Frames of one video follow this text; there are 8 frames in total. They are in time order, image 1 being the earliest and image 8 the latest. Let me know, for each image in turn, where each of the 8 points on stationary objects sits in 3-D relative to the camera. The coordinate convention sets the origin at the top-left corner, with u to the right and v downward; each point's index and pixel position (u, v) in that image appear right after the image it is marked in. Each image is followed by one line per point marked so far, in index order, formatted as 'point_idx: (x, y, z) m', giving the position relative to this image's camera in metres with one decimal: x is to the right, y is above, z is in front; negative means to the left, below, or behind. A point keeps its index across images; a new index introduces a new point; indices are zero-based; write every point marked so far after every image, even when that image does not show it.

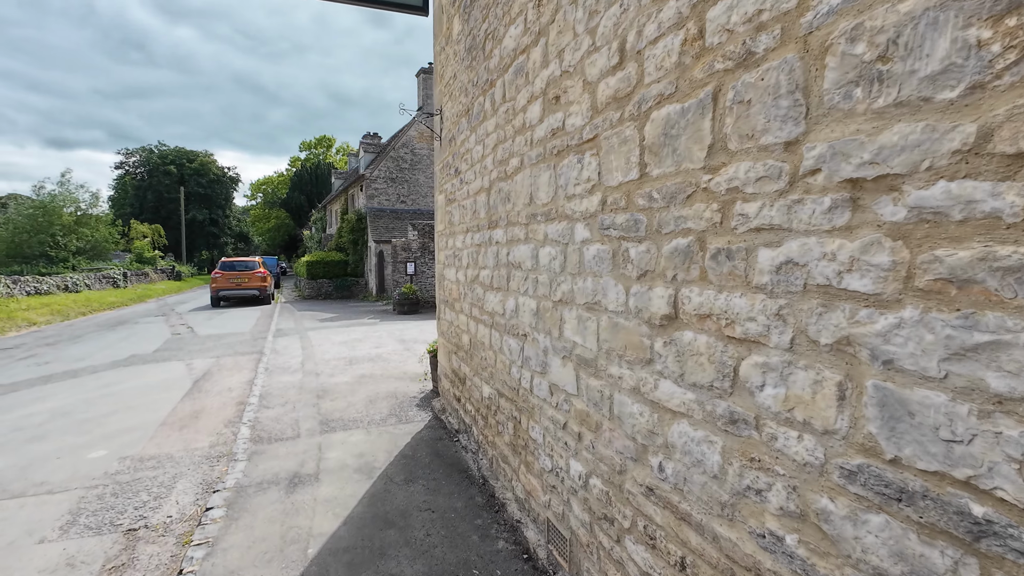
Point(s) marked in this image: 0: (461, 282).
0: (-0.4, 0.0, +4.2) m
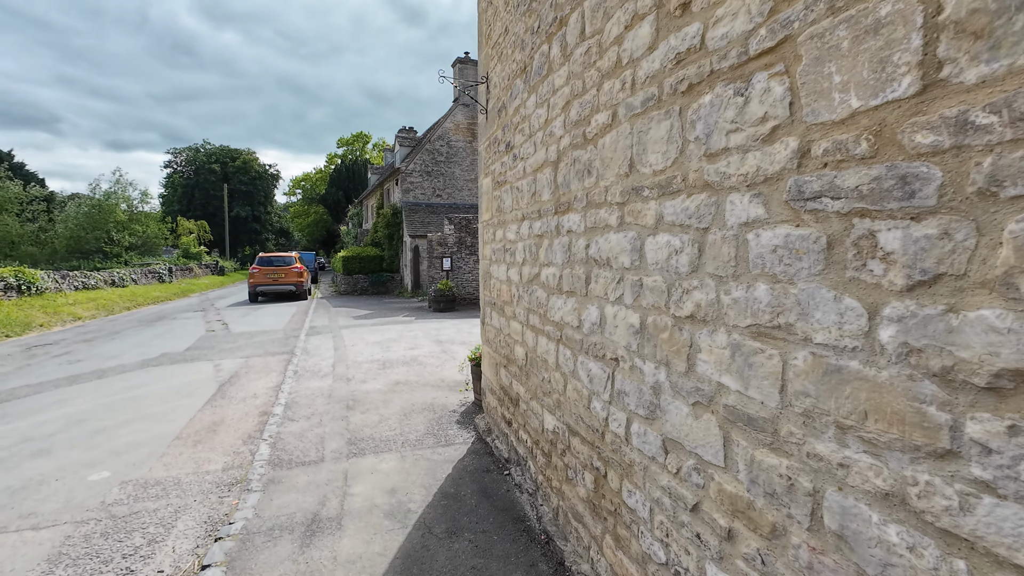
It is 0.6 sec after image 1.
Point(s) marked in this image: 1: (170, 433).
0: (0.0, 0.0, +3.4) m
1: (-3.4, -1.4, +4.8) m
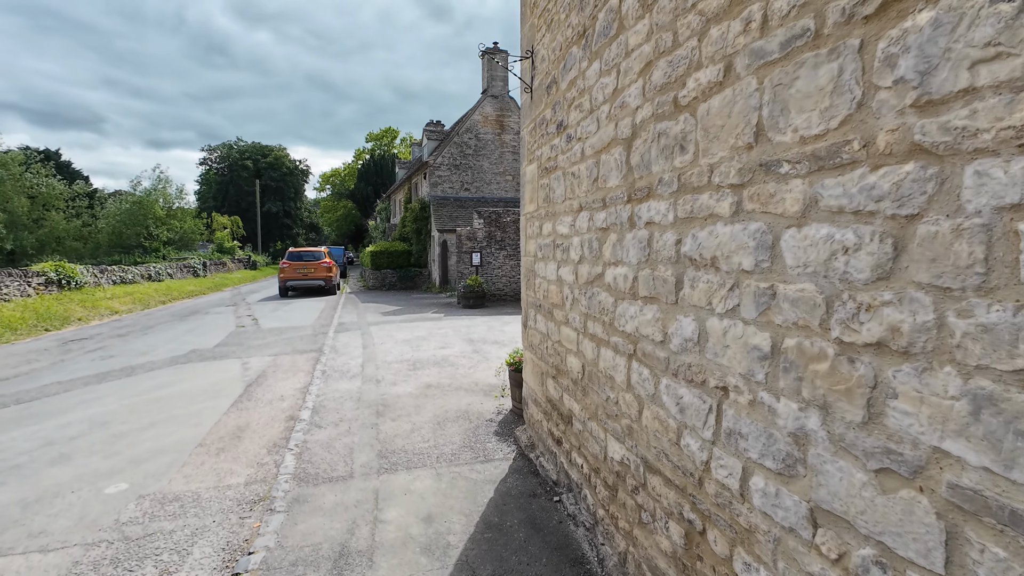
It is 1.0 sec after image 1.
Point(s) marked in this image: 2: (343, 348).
0: (+0.3, 0.0, +3.0) m
1: (-3.0, -1.4, +4.6) m
2: (-3.0, -1.1, +8.7) m
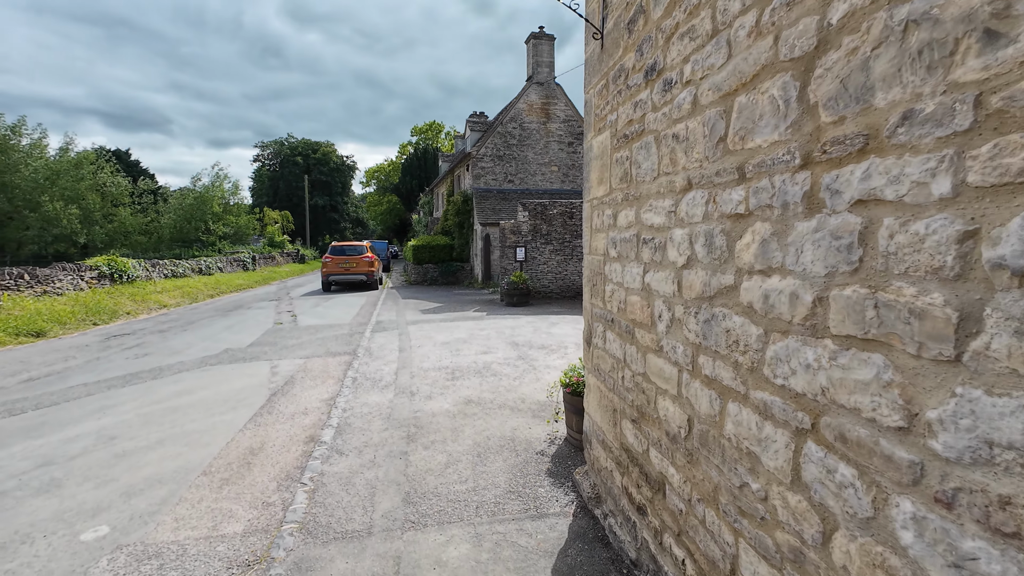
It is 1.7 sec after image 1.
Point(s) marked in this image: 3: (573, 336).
0: (+0.6, 0.0, +2.1) m
1: (-2.6, -1.4, +4.0) m
2: (-2.2, -1.0, +8.1) m
3: (+1.0, -0.9, +8.8) m
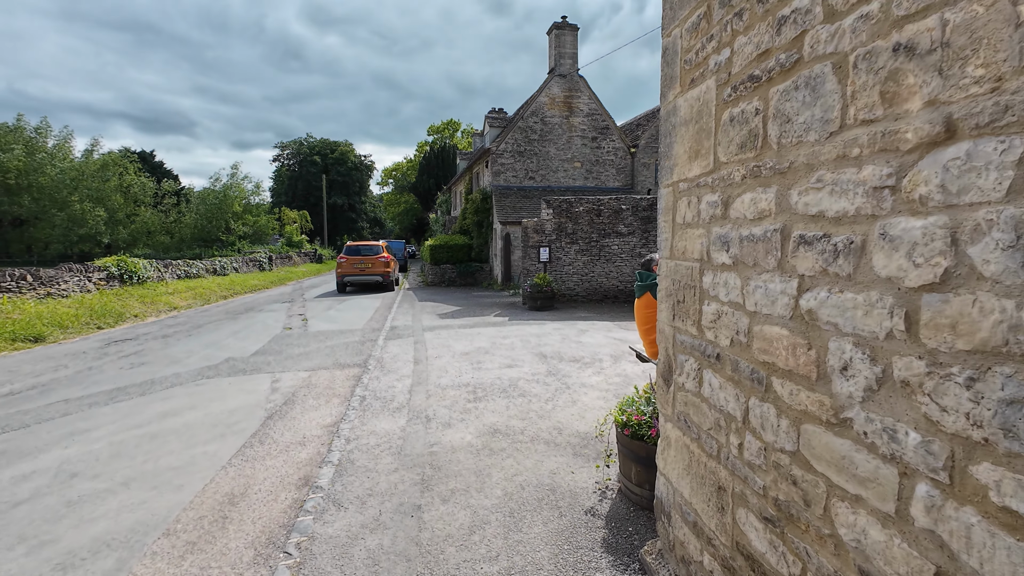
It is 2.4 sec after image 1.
0: (+0.8, -0.1, +1.2) m
1: (-2.3, -1.5, +3.2) m
2: (-1.8, -1.1, +7.3) m
3: (+1.5, -1.0, +7.9) m
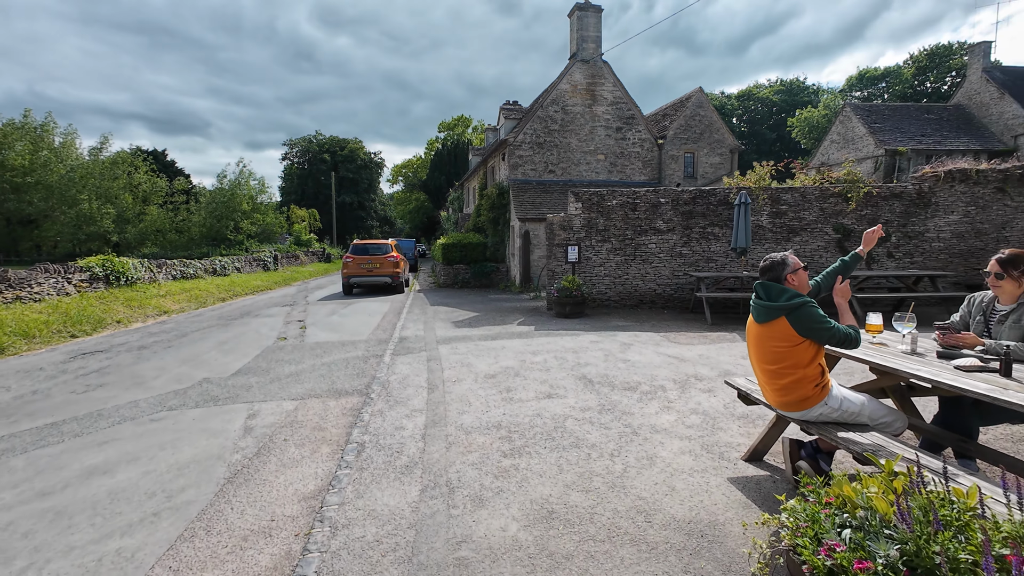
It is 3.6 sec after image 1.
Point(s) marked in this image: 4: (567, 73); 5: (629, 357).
0: (+1.2, -0.2, -0.3) m
1: (-1.9, -1.6, +1.7) m
2: (-1.4, -1.2, +5.9) m
3: (+1.9, -1.1, +6.4) m
4: (+2.2, +8.5, +19.2) m
5: (+1.7, -1.0, +7.2) m
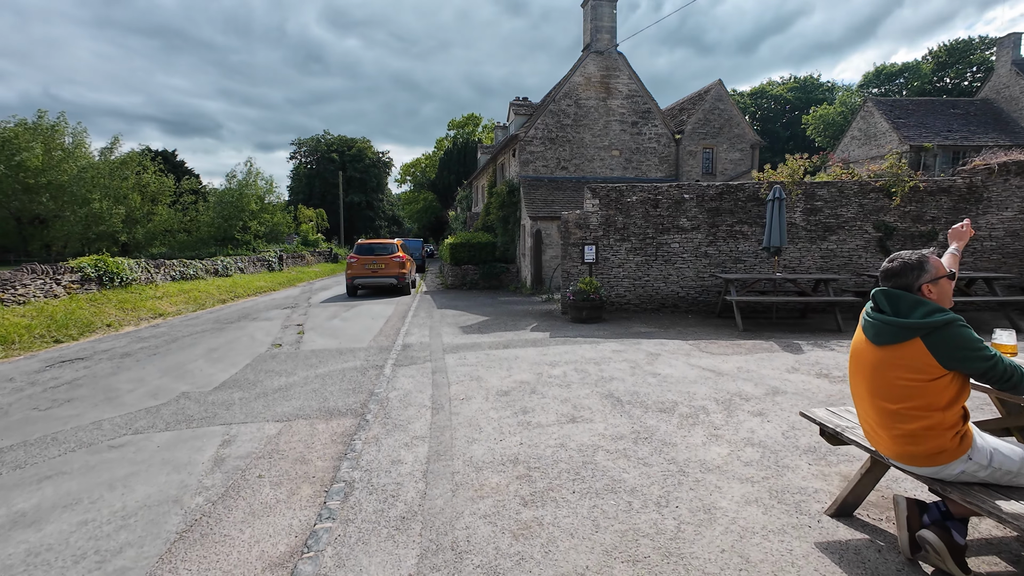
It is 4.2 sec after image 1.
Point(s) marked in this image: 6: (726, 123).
0: (+1.3, -0.3, -1.1) m
1: (-1.8, -1.7, +1.0) m
2: (-1.2, -1.2, +5.1) m
3: (+2.1, -1.1, +5.6) m
4: (+2.6, +8.4, +18.4) m
5: (+1.9, -1.1, +6.4) m
6: (+8.8, +6.7, +19.9) m
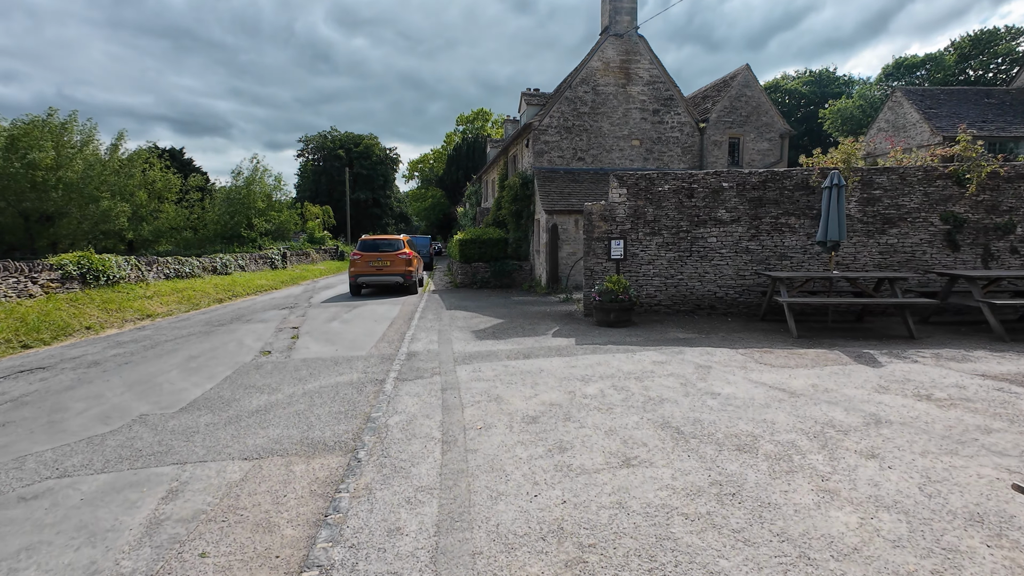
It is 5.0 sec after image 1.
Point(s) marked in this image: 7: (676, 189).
0: (+1.4, -0.3, -2.2) m
1: (-1.6, -1.7, -0.1) m
2: (-0.9, -1.3, +4.0) m
3: (+2.4, -1.2, +4.5) m
4: (+3.1, +8.4, +17.2) m
5: (+2.2, -1.1, +5.2) m
6: (+9.2, +6.8, +18.6) m
7: (+3.3, +2.0, +9.8) m
